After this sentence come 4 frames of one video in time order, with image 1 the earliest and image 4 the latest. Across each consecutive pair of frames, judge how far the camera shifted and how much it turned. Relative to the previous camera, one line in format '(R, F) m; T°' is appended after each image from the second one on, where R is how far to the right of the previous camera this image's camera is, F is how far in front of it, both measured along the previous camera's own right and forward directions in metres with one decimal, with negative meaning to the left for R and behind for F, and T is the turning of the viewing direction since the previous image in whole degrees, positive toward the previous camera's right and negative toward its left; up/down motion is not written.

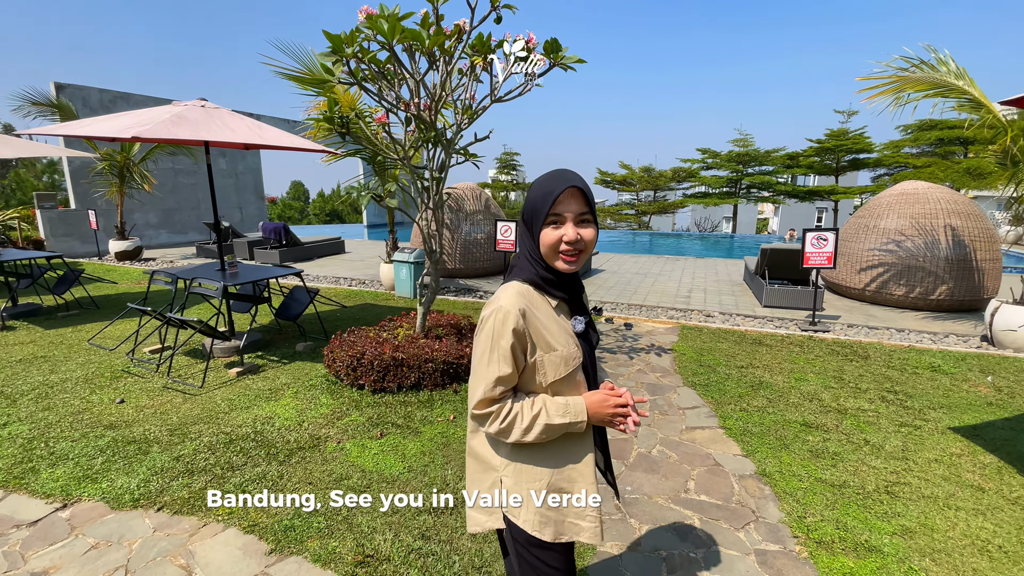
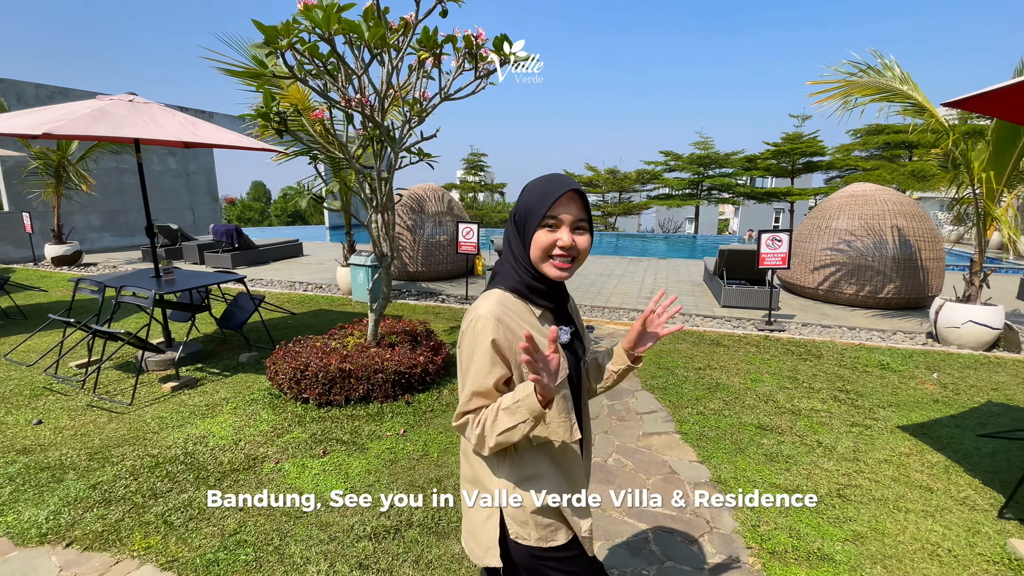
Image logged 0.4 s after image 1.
(+0.1, +0.1) m; +4°
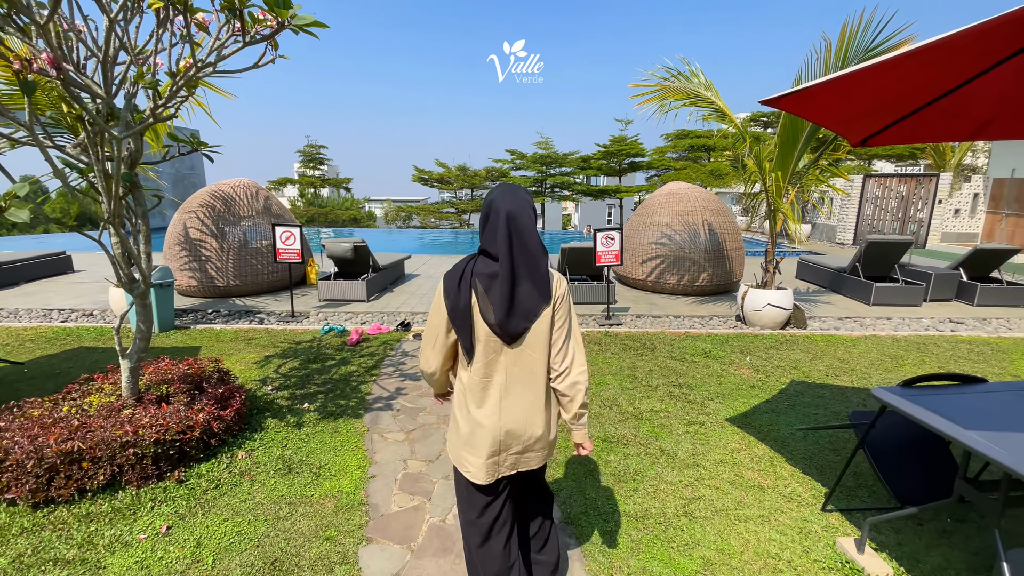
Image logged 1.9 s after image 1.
(+0.3, +0.5) m; +17°
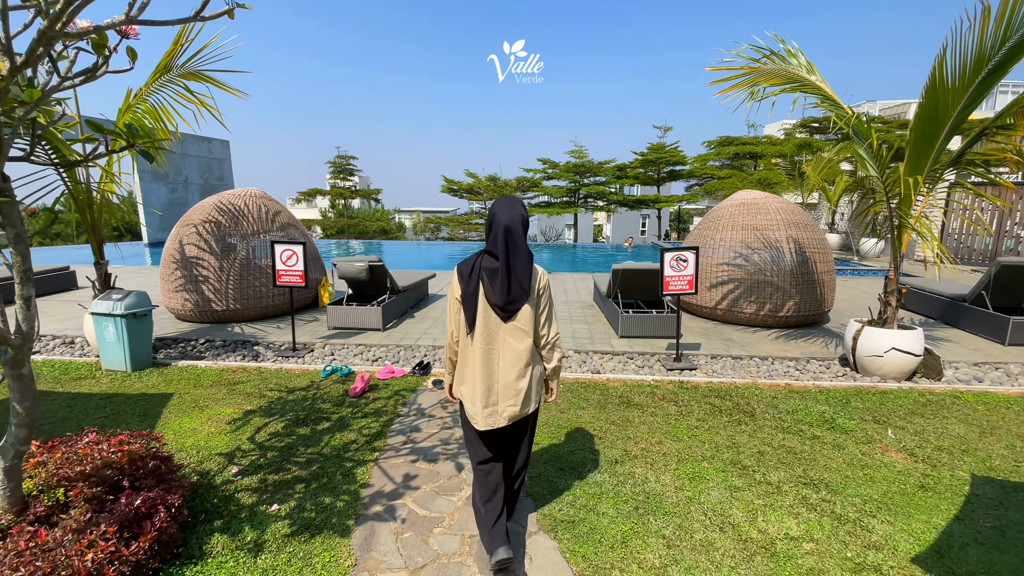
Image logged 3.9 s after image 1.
(-0.2, +1.1) m; -3°
